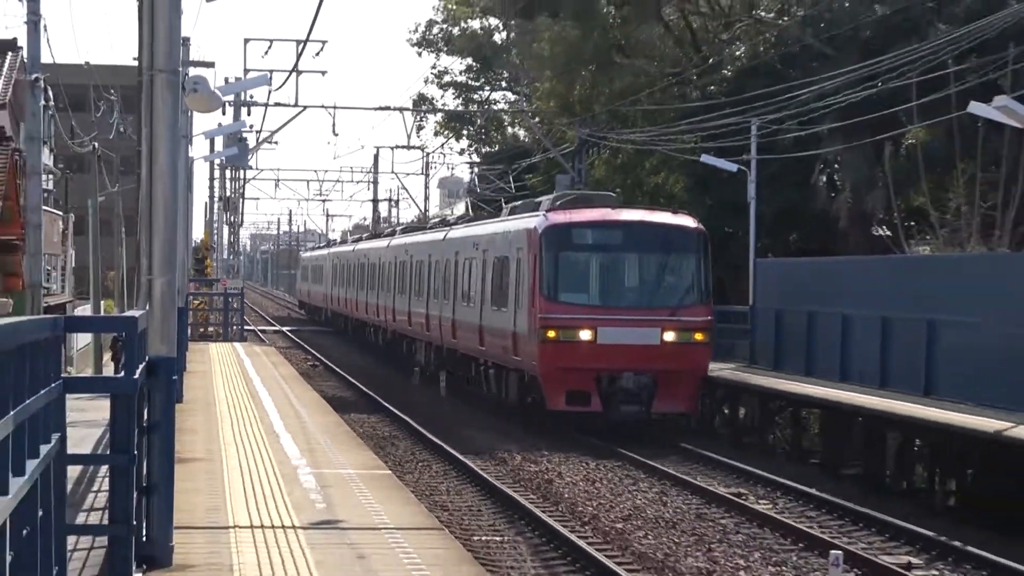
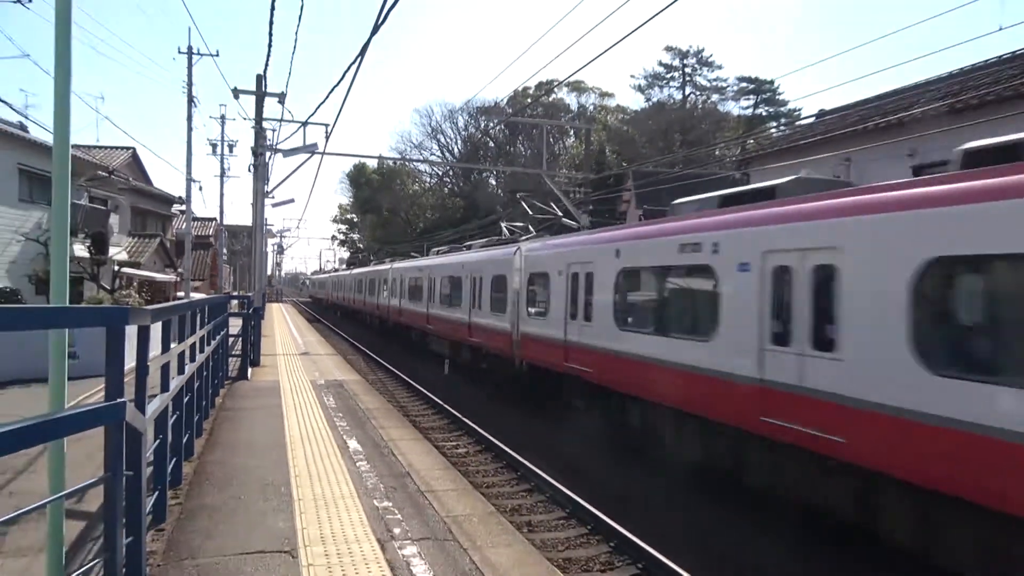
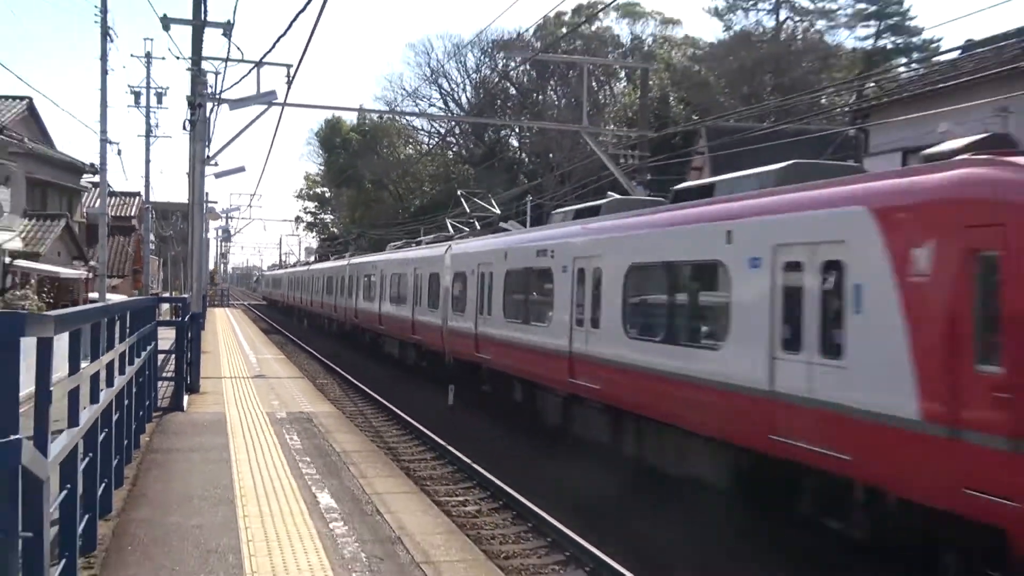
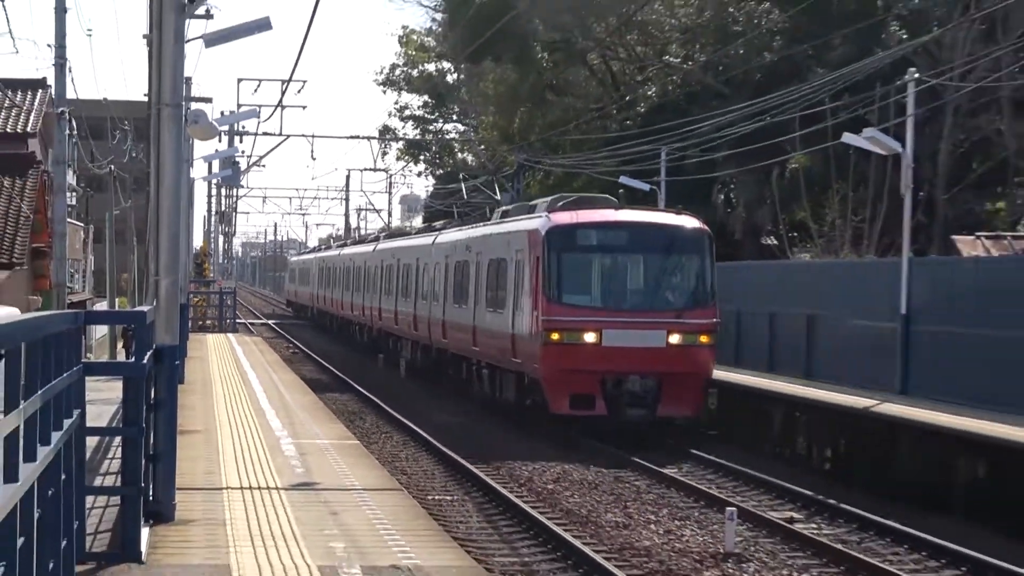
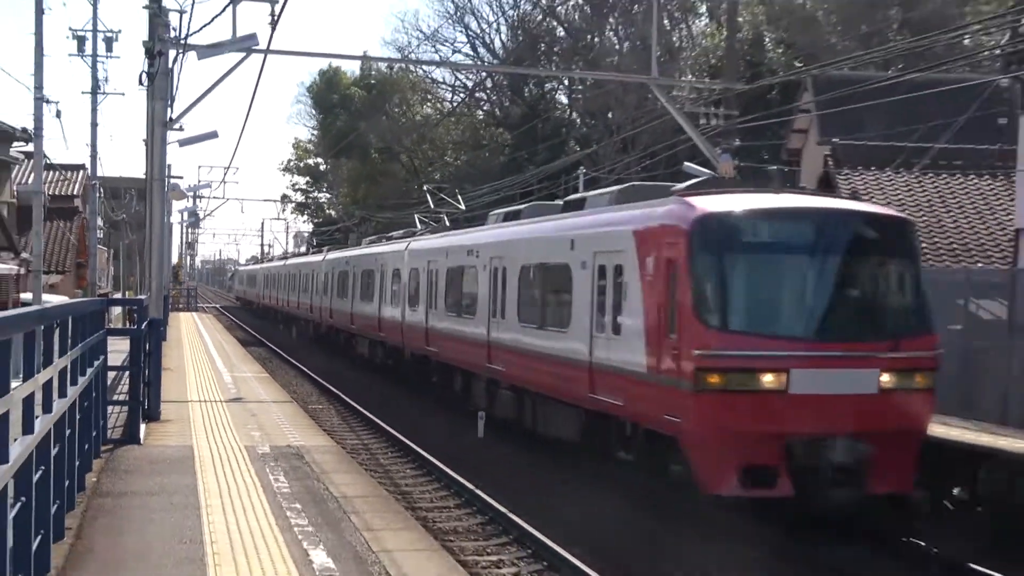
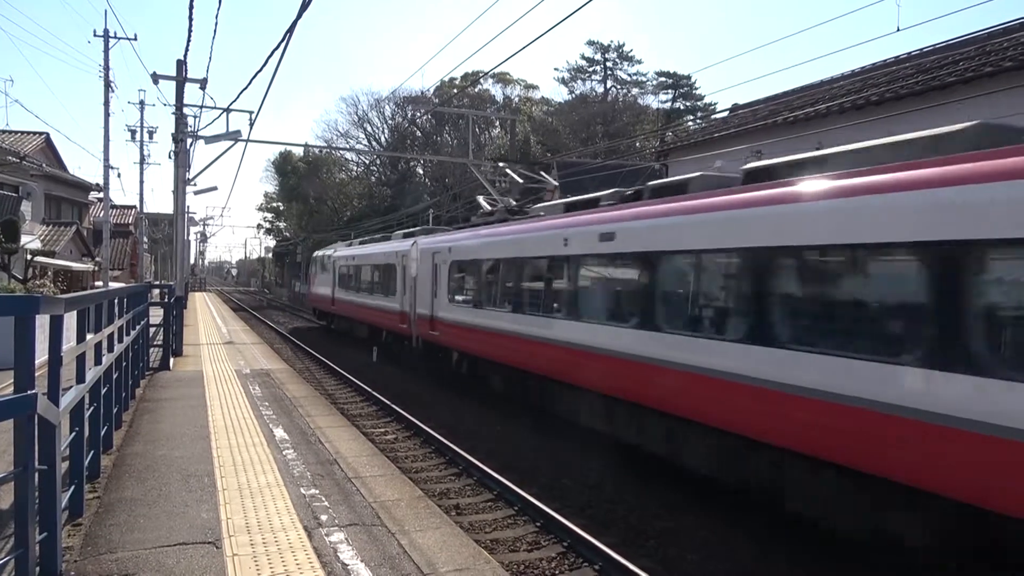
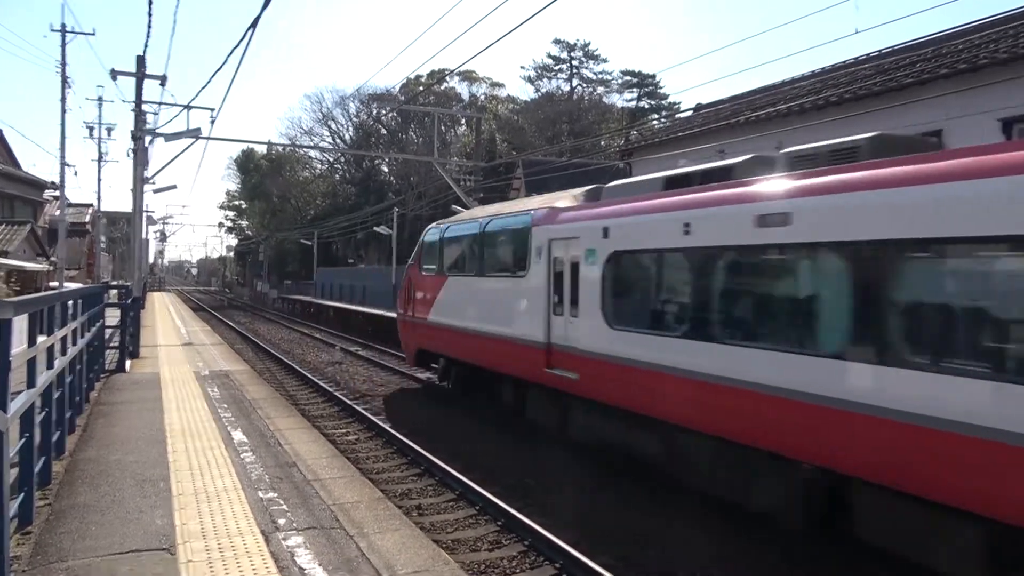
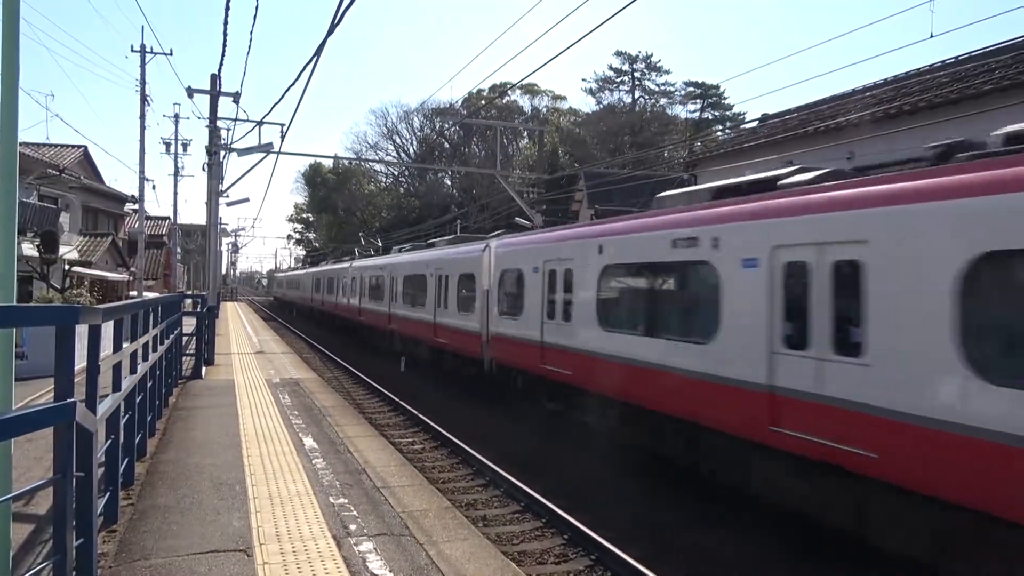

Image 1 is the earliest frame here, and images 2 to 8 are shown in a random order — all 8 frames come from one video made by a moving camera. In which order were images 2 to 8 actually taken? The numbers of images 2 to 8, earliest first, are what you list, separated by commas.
4, 5, 3, 2, 8, 6, 7
